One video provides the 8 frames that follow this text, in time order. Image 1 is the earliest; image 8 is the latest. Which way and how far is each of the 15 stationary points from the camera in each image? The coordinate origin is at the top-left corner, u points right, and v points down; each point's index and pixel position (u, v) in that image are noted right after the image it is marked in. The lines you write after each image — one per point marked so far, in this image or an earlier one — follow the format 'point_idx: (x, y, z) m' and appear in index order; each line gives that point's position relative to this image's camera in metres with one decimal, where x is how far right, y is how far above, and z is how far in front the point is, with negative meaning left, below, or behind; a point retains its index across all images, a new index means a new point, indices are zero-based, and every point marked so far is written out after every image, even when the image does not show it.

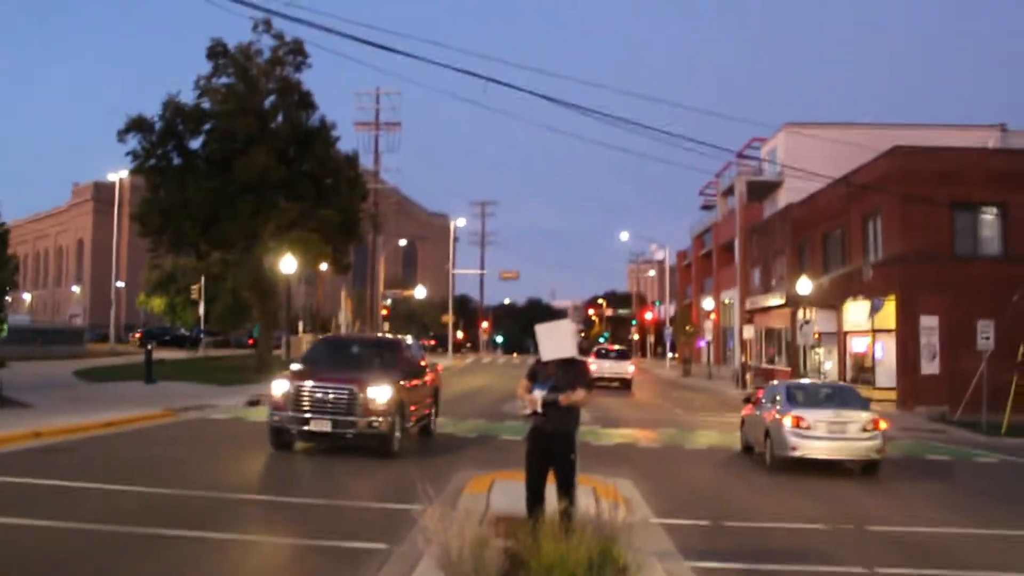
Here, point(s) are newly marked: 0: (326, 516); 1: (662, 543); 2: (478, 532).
0: (-1.9, -2.3, +10.8) m
1: (+1.4, -2.4, +10.0) m
2: (-0.2, -1.6, +6.8) m
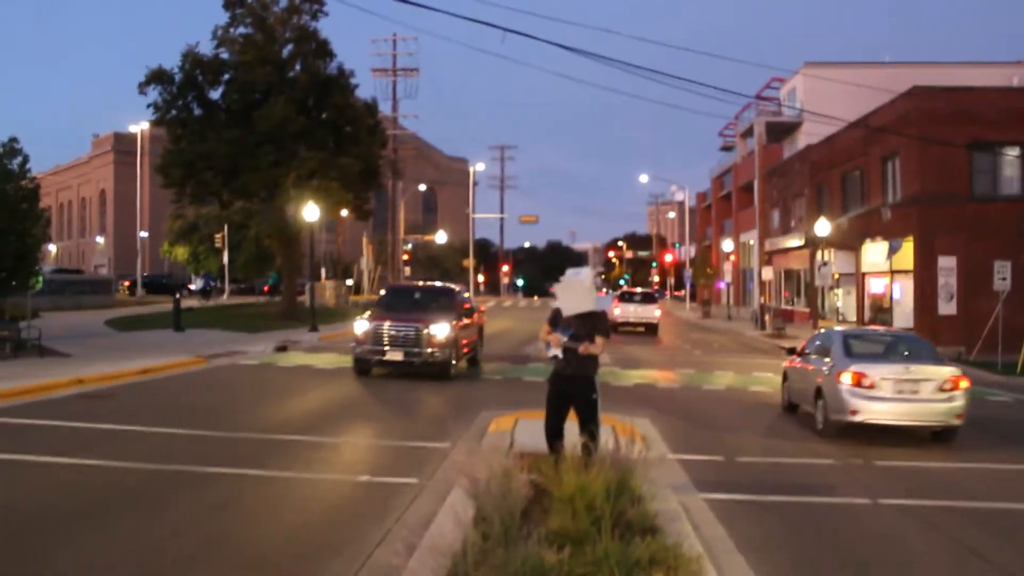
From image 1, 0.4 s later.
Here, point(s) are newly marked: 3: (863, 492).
0: (-1.6, -1.8, +11.4) m
1: (+1.7, -1.9, +10.5) m
2: (0.0, -1.3, +7.3) m
3: (+3.4, -2.0, +10.2) m
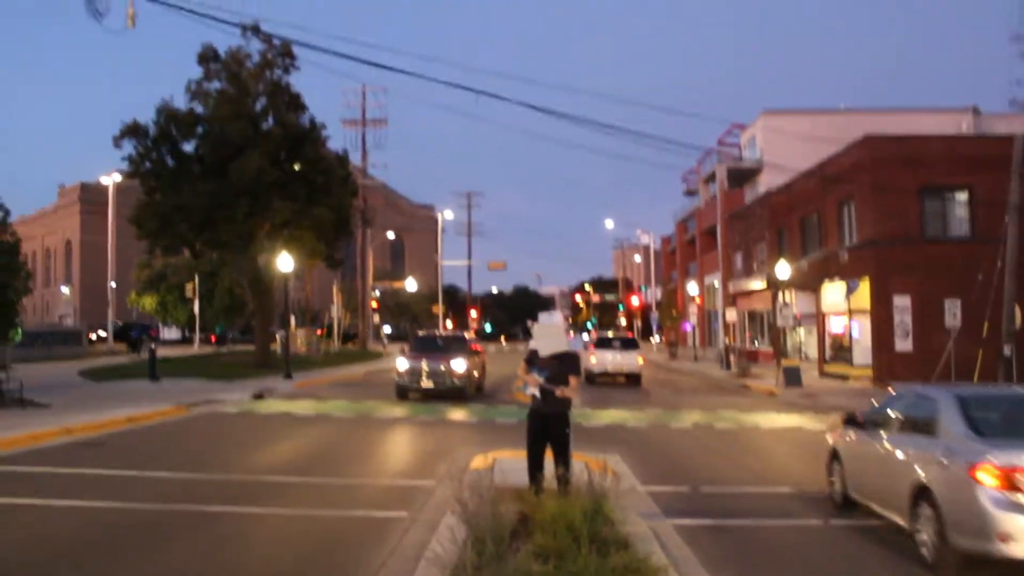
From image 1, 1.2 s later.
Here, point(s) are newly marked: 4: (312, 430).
0: (-1.8, -2.4, +12.1) m
1: (+1.5, -2.3, +11.4) m
2: (-0.1, -1.6, +8.1) m
3: (+3.2, -2.4, +11.1) m
4: (-3.7, -2.7, +19.7) m
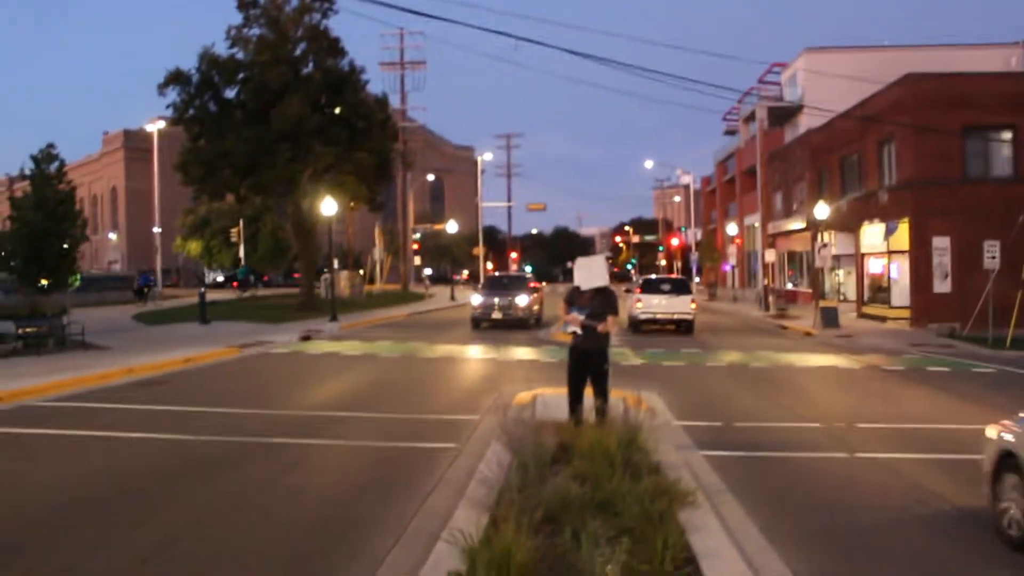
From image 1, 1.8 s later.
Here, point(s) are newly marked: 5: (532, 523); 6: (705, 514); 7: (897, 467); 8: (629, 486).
0: (-1.3, -1.7, +12.9) m
1: (+1.9, -1.7, +12.0) m
2: (+0.2, -1.2, +8.8) m
3: (+3.7, -1.8, +11.7) m
4: (-3.0, -1.6, +20.6) m
5: (+0.1, -1.5, +6.7) m
6: (+1.4, -1.7, +7.8) m
7: (+3.9, -1.8, +10.6) m
8: (+0.8, -1.4, +7.4) m
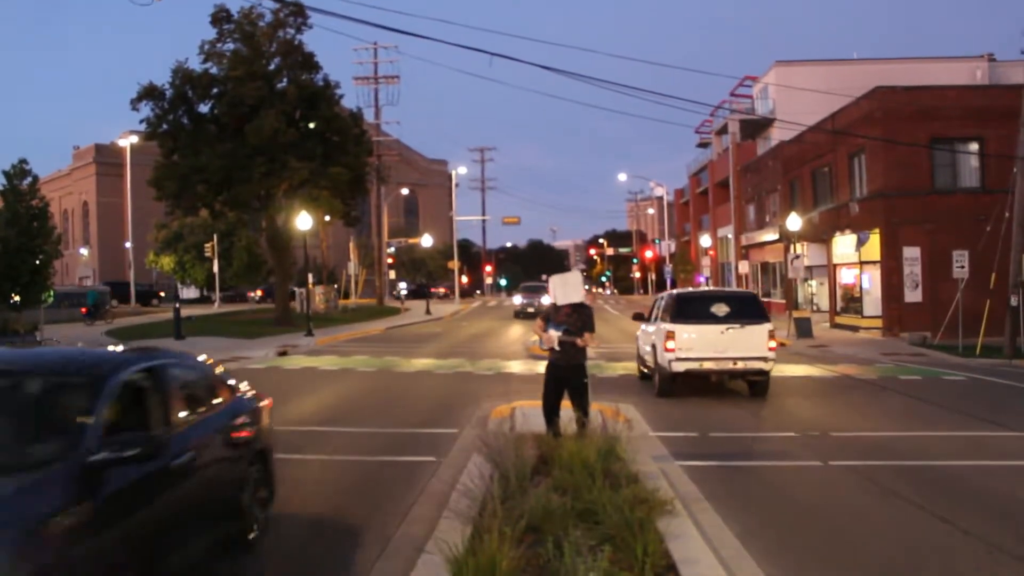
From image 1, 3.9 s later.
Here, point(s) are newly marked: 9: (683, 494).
0: (-1.6, -1.9, +13.0) m
1: (+1.7, -1.9, +12.2) m
2: (0.0, -1.3, +8.9) m
3: (+3.4, -1.9, +11.9) m
4: (-3.4, -1.9, +20.6) m
5: (0.0, -1.6, +6.8) m
6: (+1.3, -1.8, +7.9) m
7: (+3.7, -1.9, +10.8) m
8: (+0.7, -1.5, +7.5) m
9: (+1.5, -1.8, +9.3) m
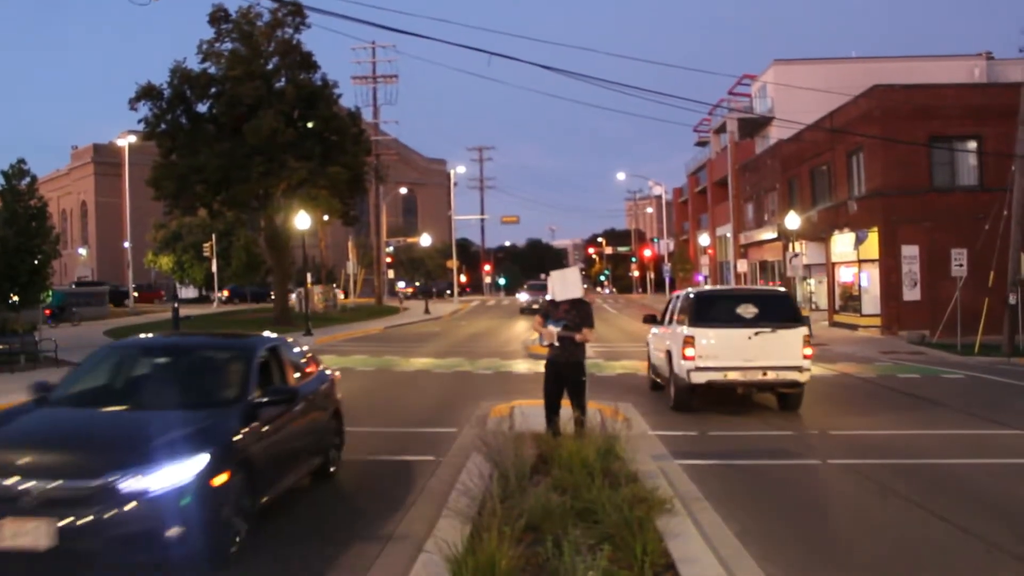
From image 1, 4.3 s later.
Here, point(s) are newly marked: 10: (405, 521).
0: (-1.6, -1.9, +13.0) m
1: (+1.7, -1.8, +12.2) m
2: (0.0, -1.3, +8.9) m
3: (+3.4, -1.9, +11.9) m
4: (-3.4, -1.9, +20.6) m
5: (0.0, -1.6, +6.8) m
6: (+1.3, -1.7, +7.9) m
7: (+3.7, -1.9, +10.8) m
8: (+0.7, -1.5, +7.5) m
9: (+1.5, -1.8, +9.4) m
10: (-0.9, -1.9, +8.7) m
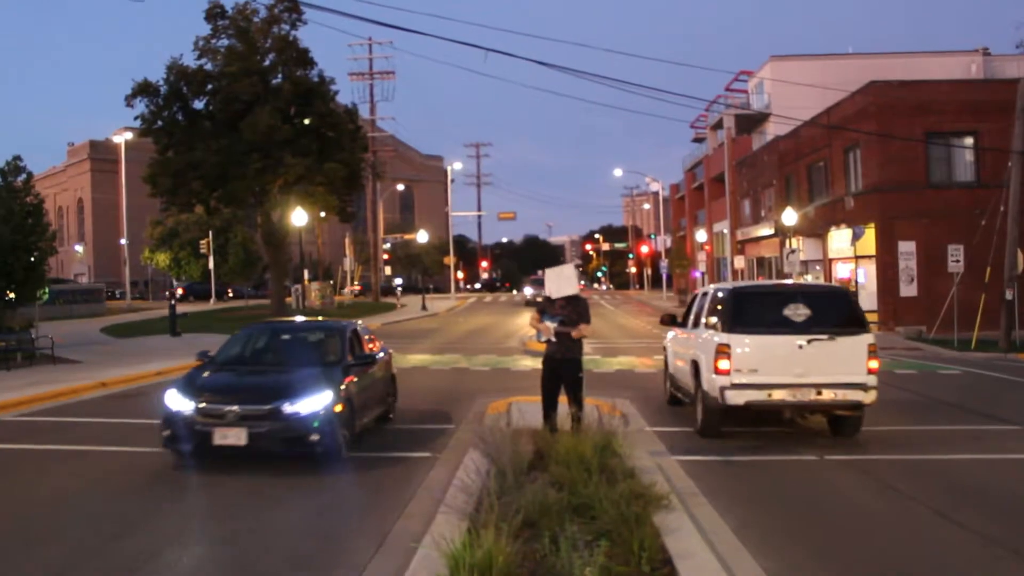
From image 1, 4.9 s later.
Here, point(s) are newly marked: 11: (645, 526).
0: (-1.7, -1.8, +13.0) m
1: (+1.6, -1.8, +12.2) m
2: (0.0, -1.3, +8.9) m
3: (+3.4, -1.8, +11.9) m
4: (-3.5, -1.8, +20.6) m
5: (0.0, -1.6, +6.8) m
6: (+1.3, -1.7, +7.9) m
7: (+3.6, -1.9, +10.8) m
8: (+0.7, -1.4, +7.5) m
9: (+1.5, -1.8, +9.4) m
10: (-0.9, -1.9, +8.7) m
11: (+0.9, -1.5, +6.8) m
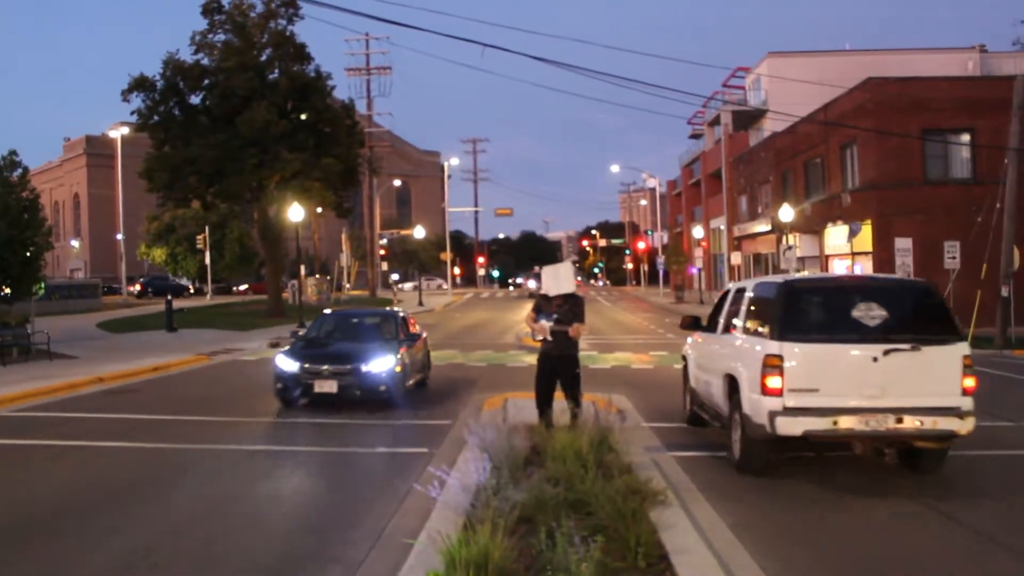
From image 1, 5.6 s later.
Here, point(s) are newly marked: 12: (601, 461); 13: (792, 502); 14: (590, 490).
0: (-1.7, -1.8, +13.0) m
1: (+1.6, -1.8, +12.2) m
2: (0.0, -1.2, +8.9) m
3: (+3.4, -1.8, +11.9) m
4: (-3.5, -1.7, +20.6) m
5: (0.0, -1.5, +6.8) m
6: (+1.2, -1.7, +7.9) m
7: (+3.6, -1.8, +10.8) m
8: (+0.6, -1.4, +7.5) m
9: (+1.5, -1.7, +9.4) m
10: (-0.9, -1.8, +8.7) m
11: (+0.8, -1.5, +6.8) m
12: (+0.7, -1.4, +8.5) m
13: (+2.4, -1.8, +9.4) m
14: (+0.6, -1.4, +7.5) m
